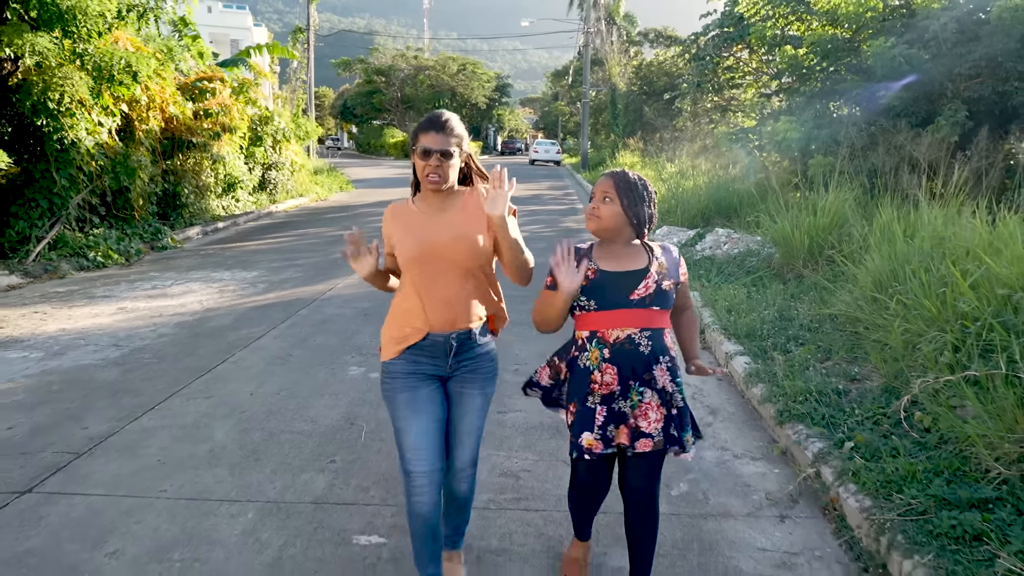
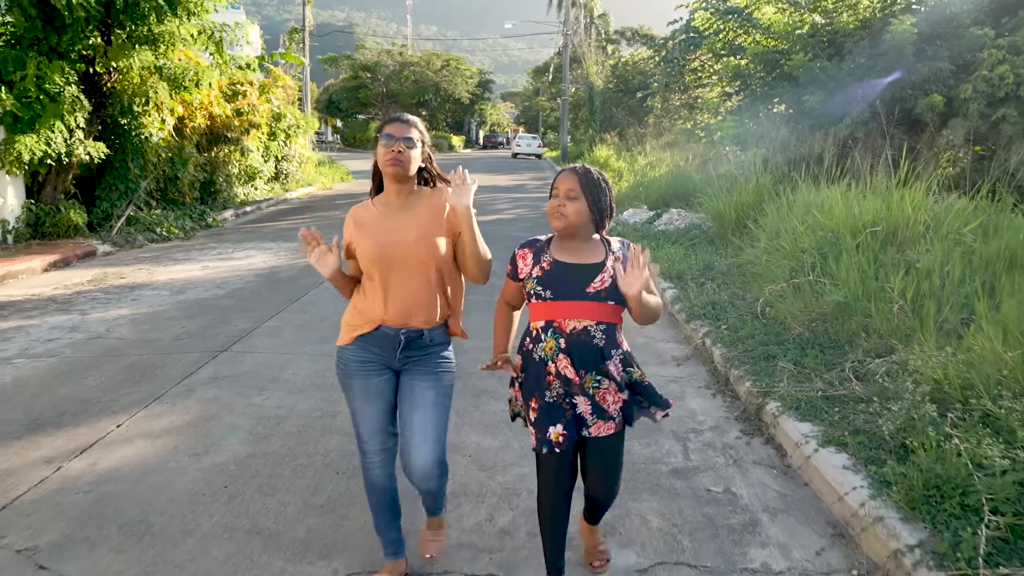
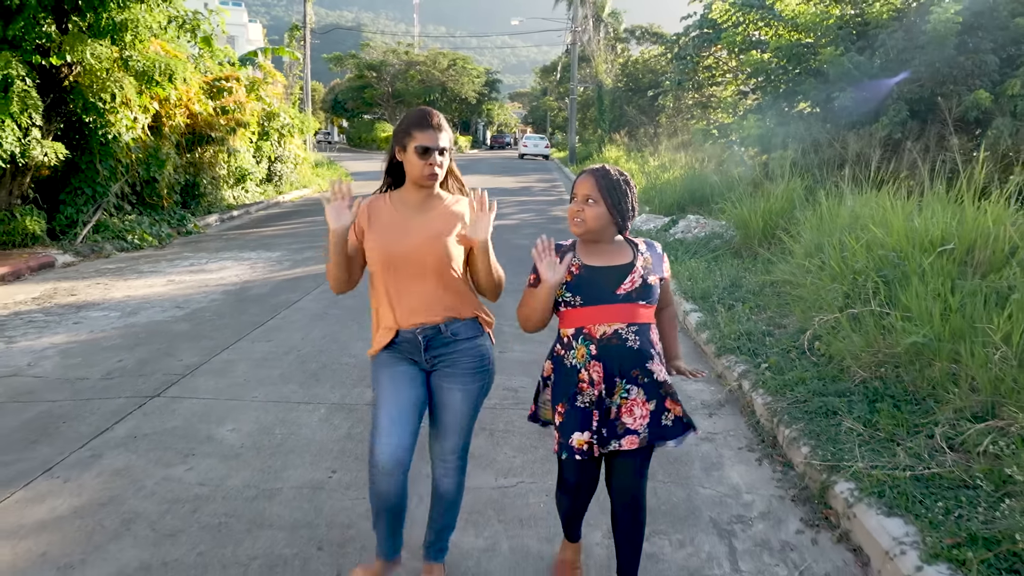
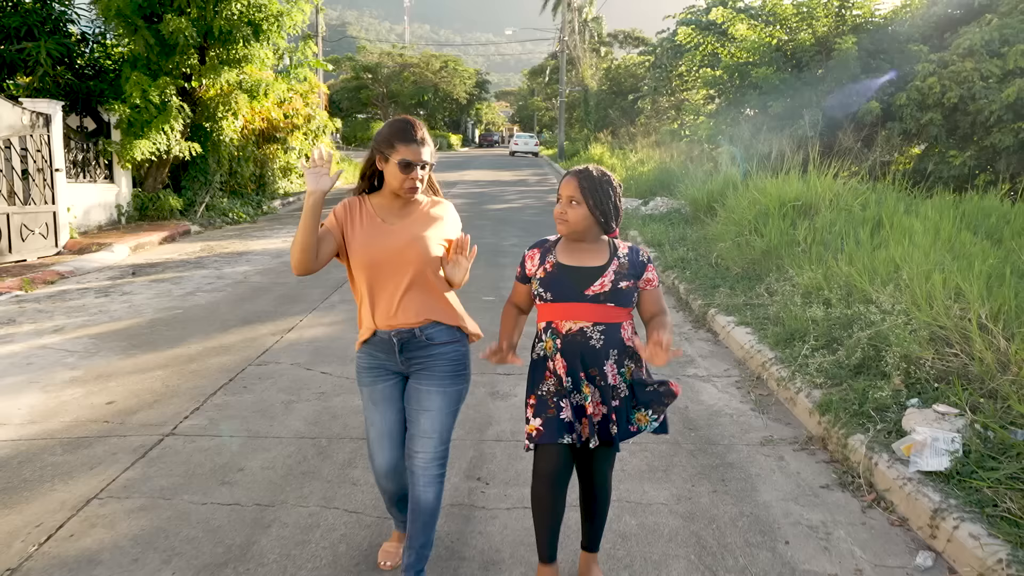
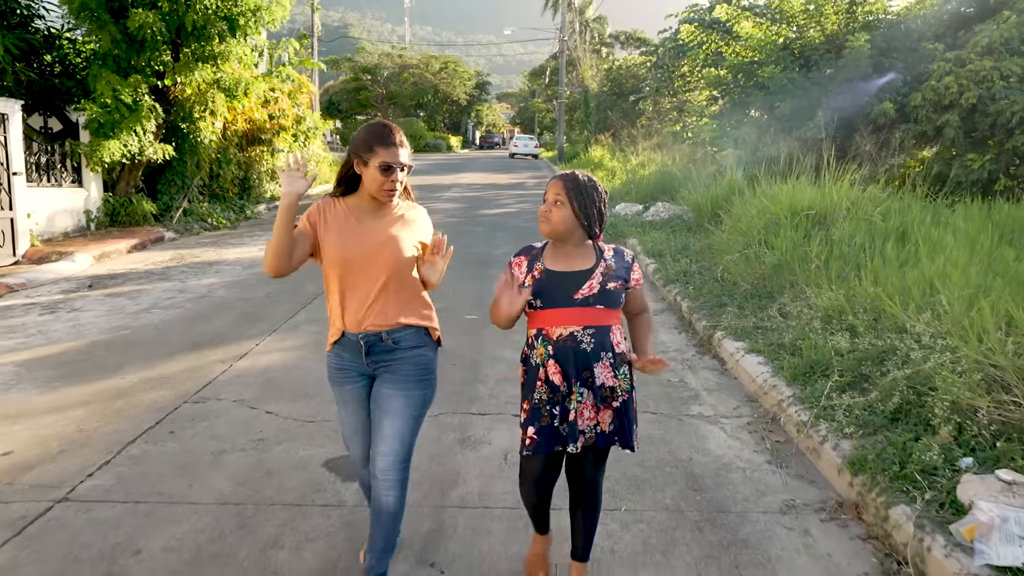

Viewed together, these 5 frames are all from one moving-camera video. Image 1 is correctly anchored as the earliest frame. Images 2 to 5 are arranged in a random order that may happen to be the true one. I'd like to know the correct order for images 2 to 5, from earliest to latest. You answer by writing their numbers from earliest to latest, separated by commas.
3, 2, 5, 4
